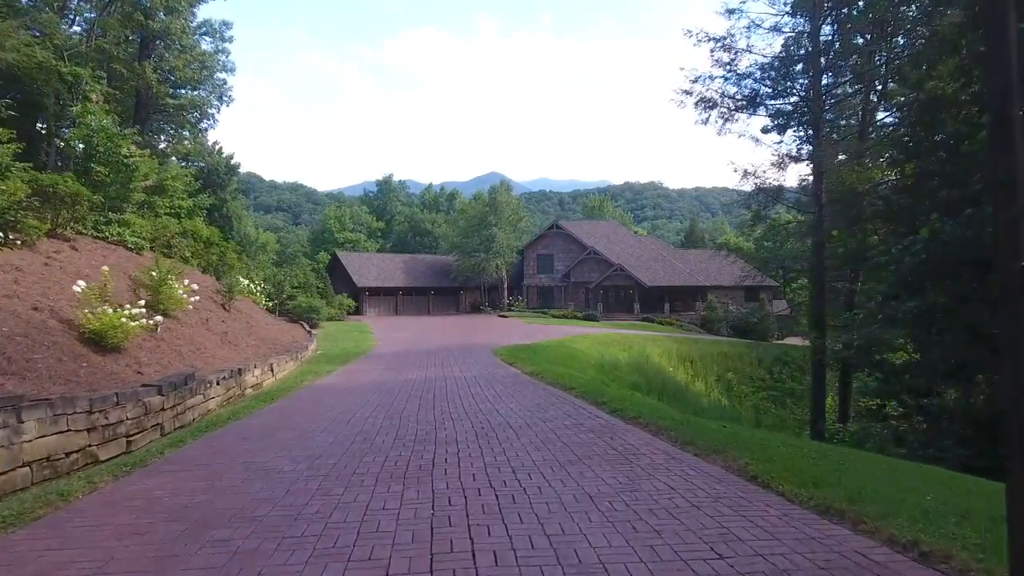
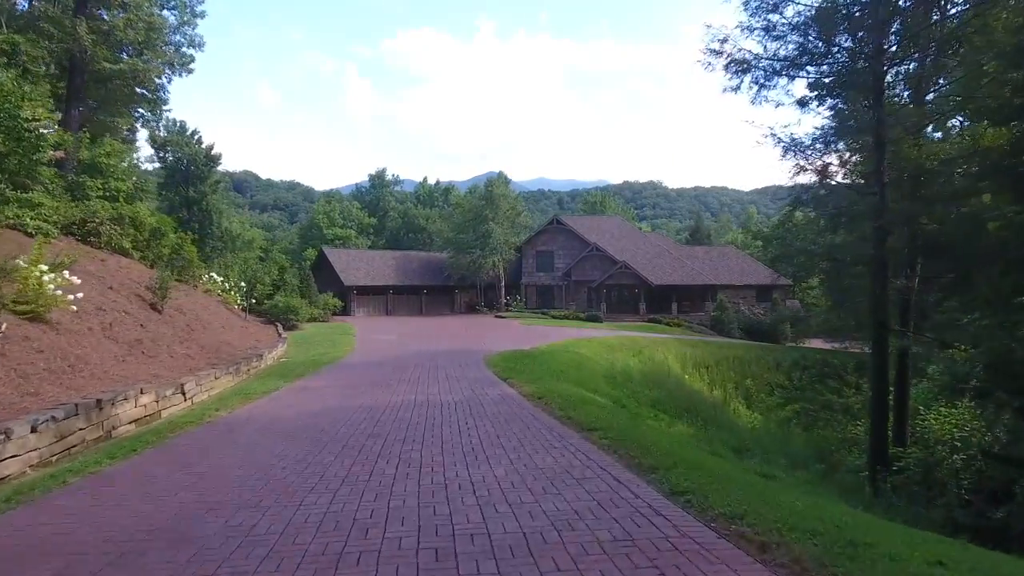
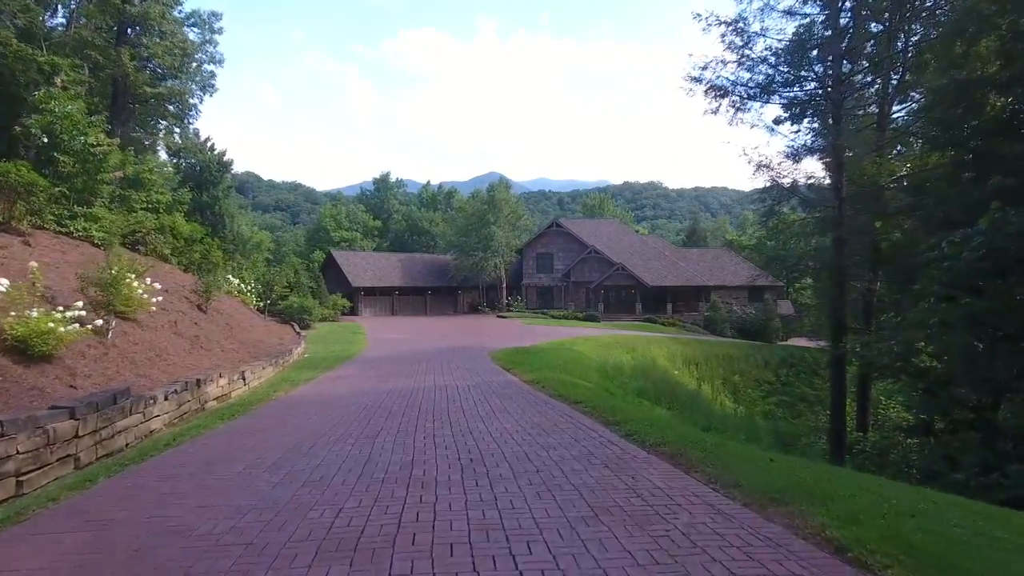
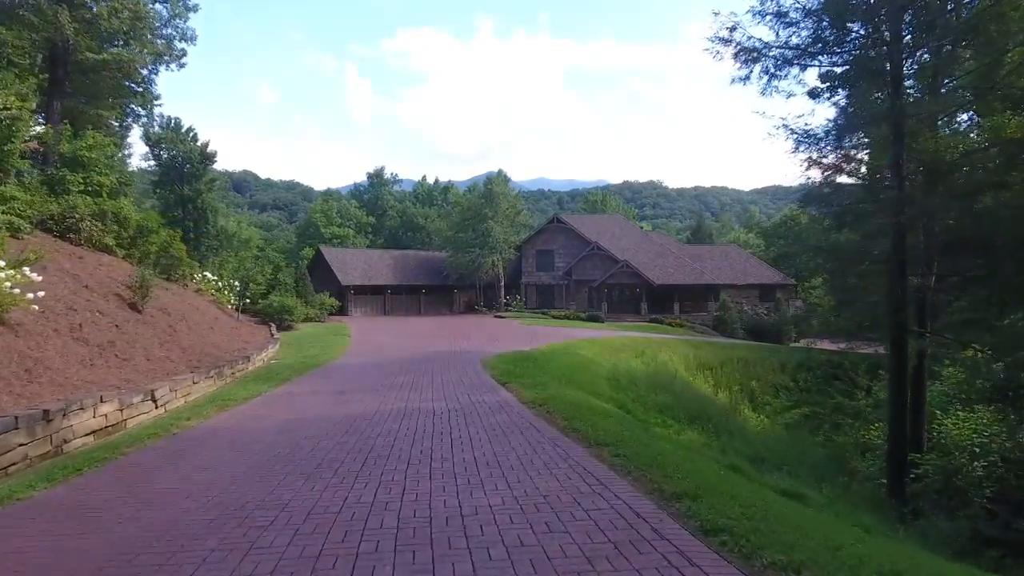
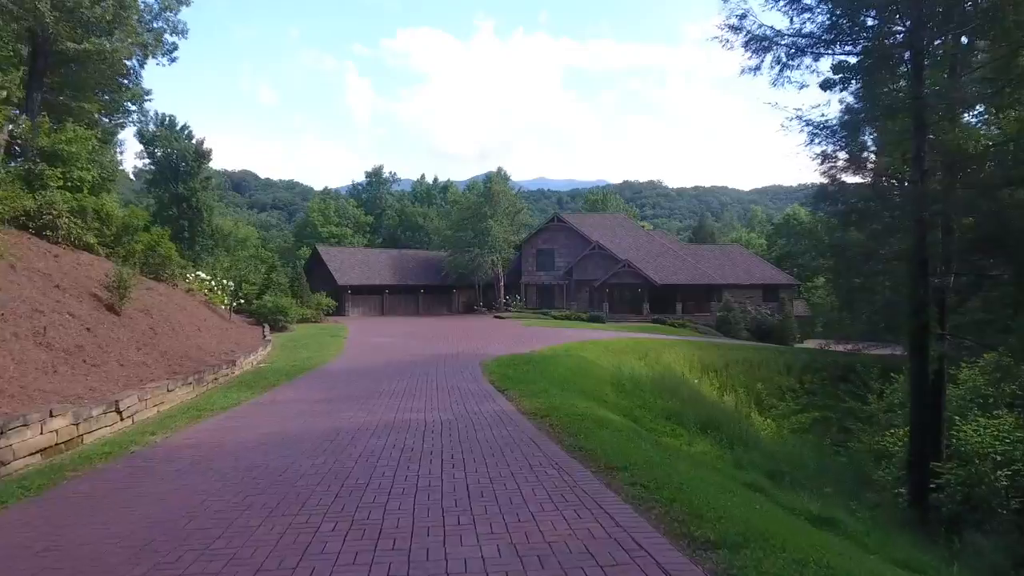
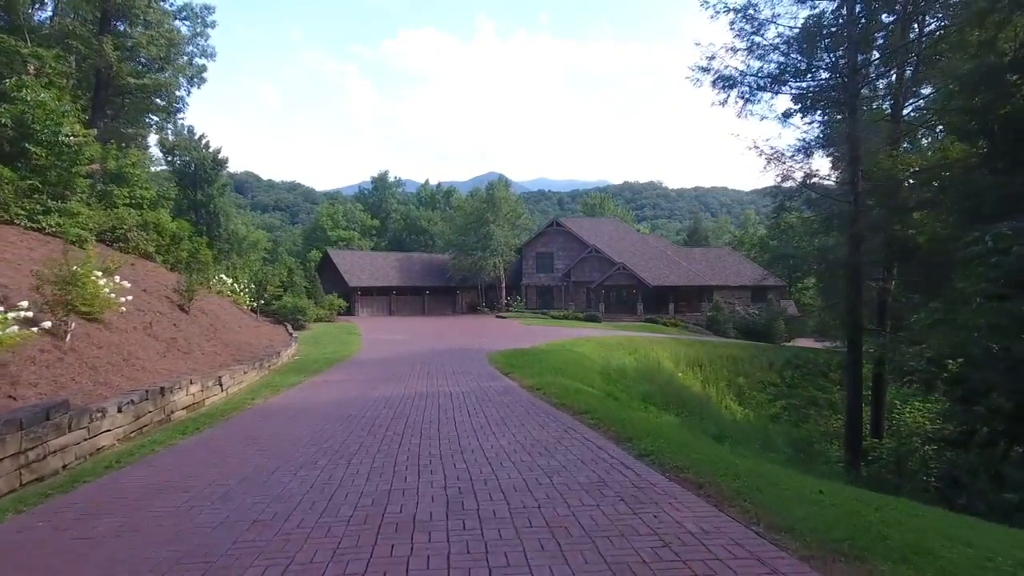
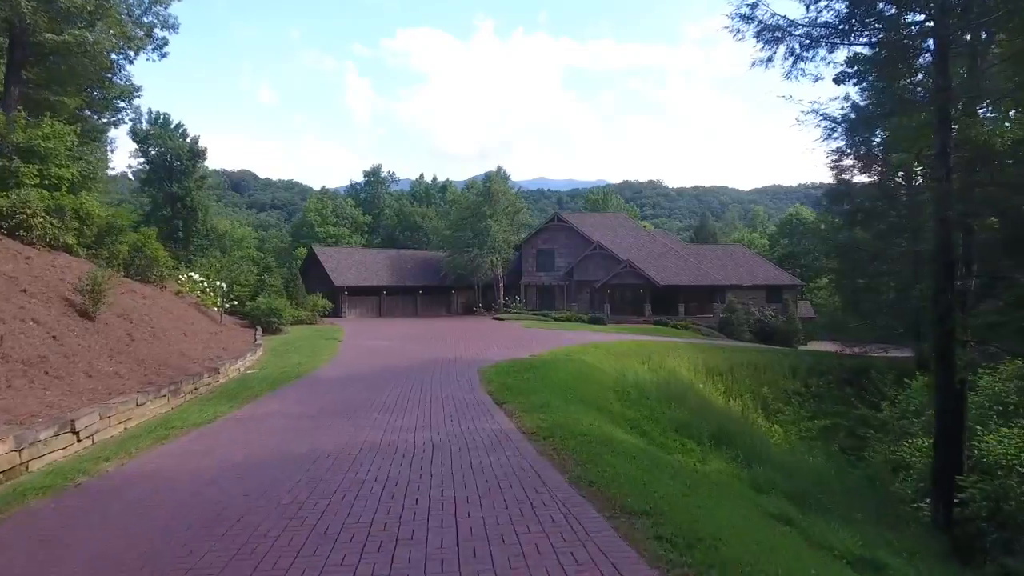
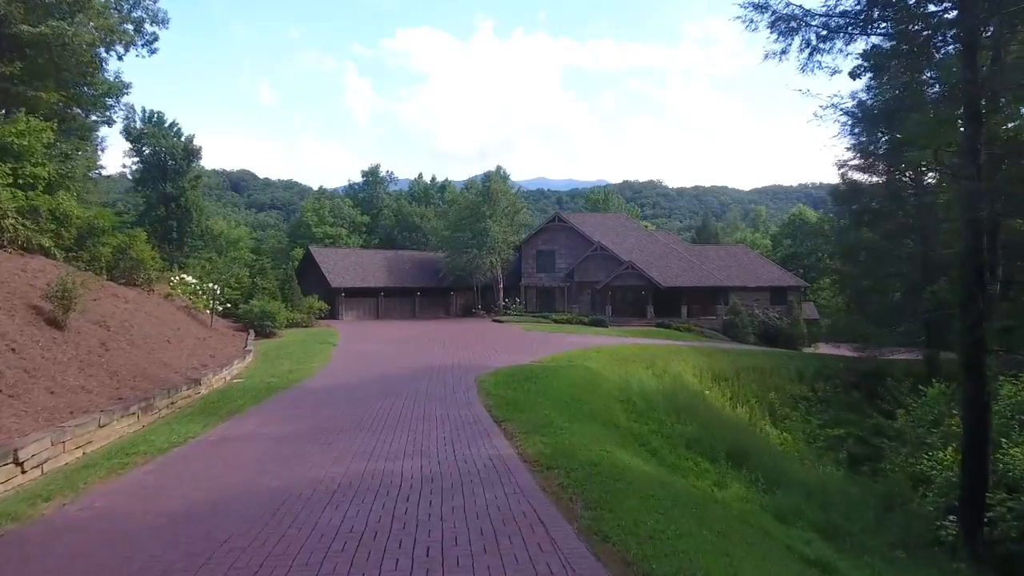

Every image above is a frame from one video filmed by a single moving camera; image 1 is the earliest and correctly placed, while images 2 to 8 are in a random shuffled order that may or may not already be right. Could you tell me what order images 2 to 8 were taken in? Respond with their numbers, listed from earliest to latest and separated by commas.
3, 6, 2, 4, 5, 7, 8
